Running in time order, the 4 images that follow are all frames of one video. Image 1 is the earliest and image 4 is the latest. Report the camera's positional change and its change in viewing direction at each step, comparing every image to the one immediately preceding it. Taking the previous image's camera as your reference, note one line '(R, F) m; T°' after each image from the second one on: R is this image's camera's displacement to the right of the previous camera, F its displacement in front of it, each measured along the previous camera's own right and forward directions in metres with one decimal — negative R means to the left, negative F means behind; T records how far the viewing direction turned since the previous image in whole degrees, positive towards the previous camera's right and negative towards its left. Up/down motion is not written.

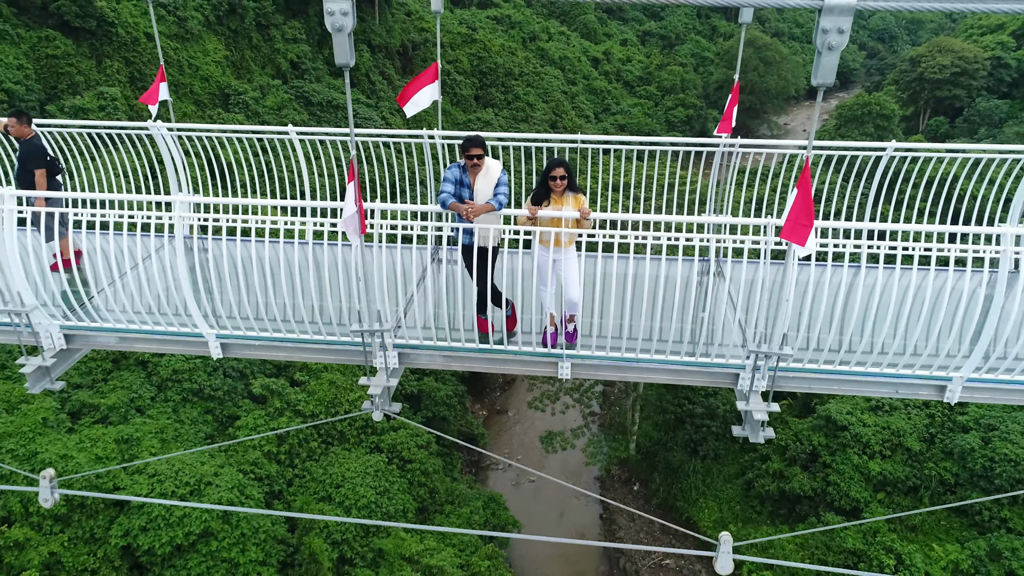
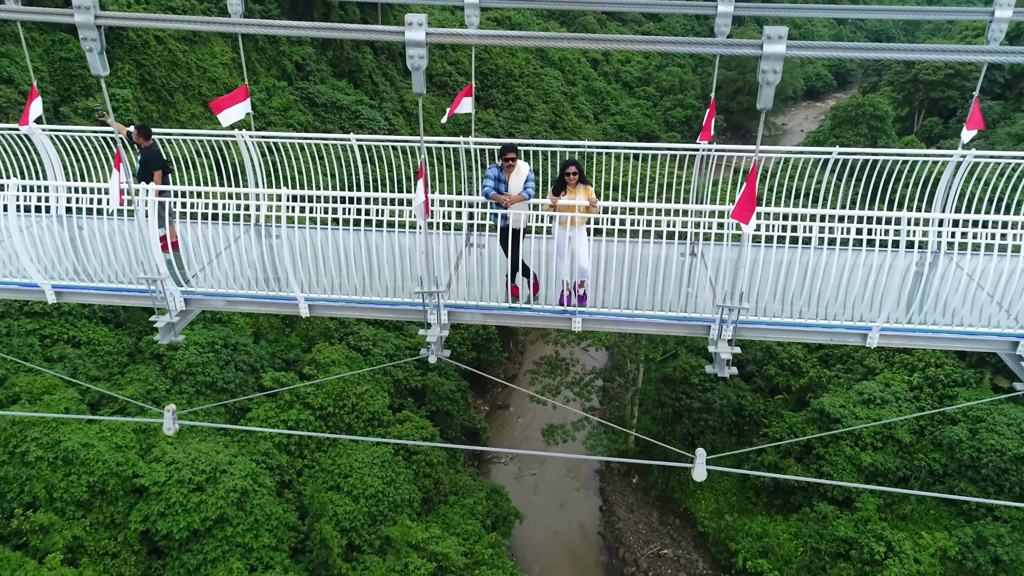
(-0.1, -0.4) m; 0°
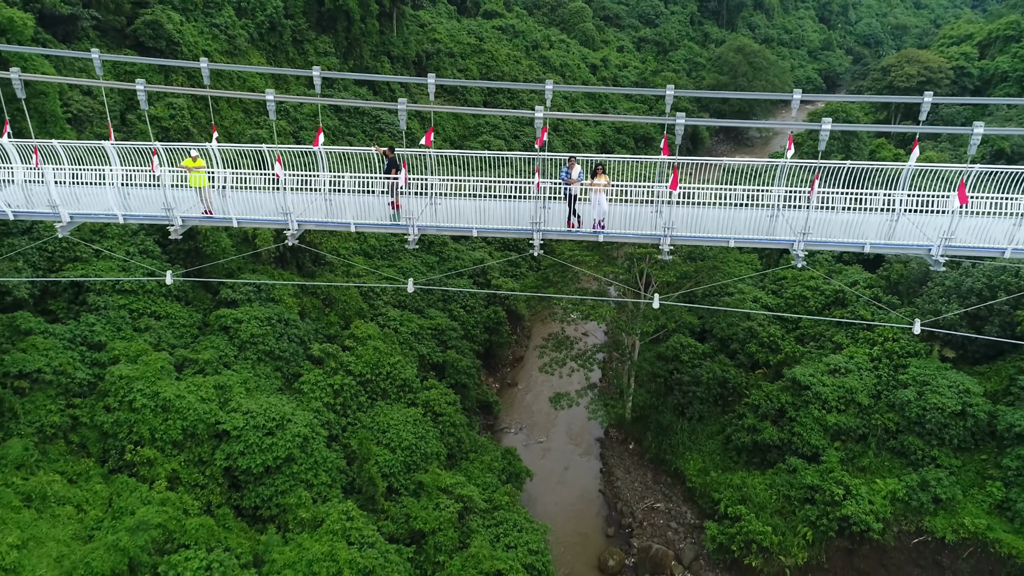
(-0.4, -2.0) m; 0°
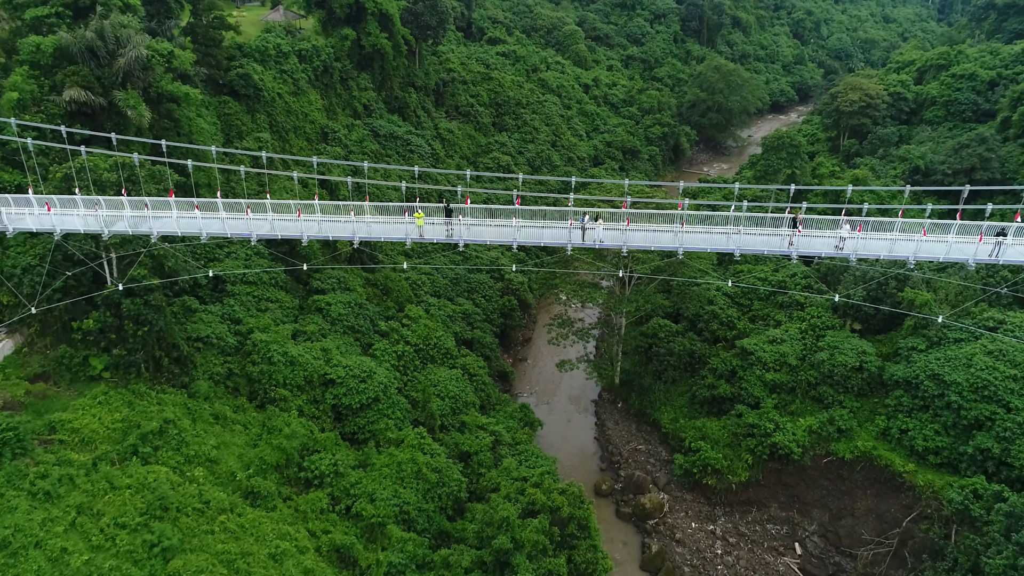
(-0.7, -4.7) m; +1°
